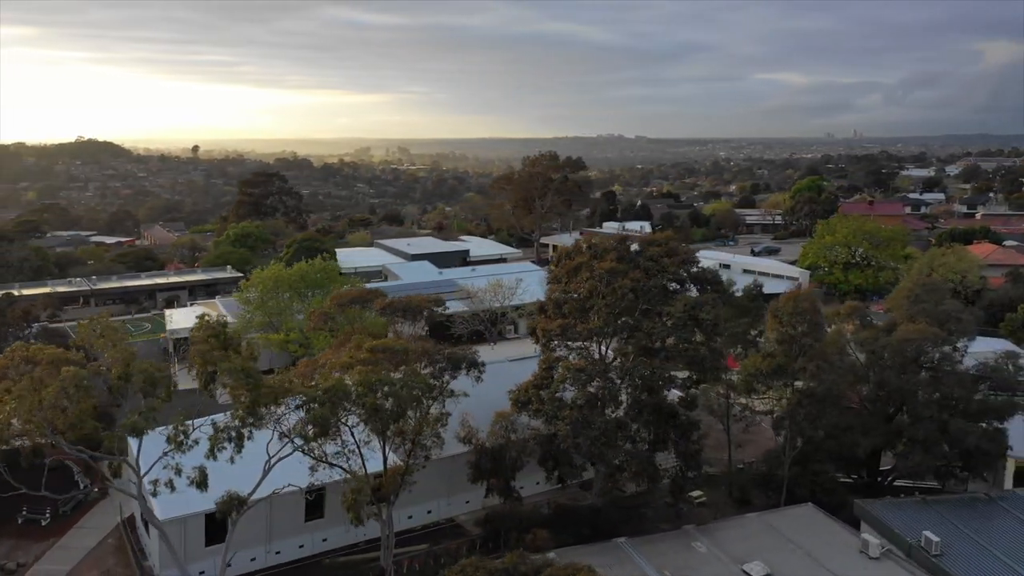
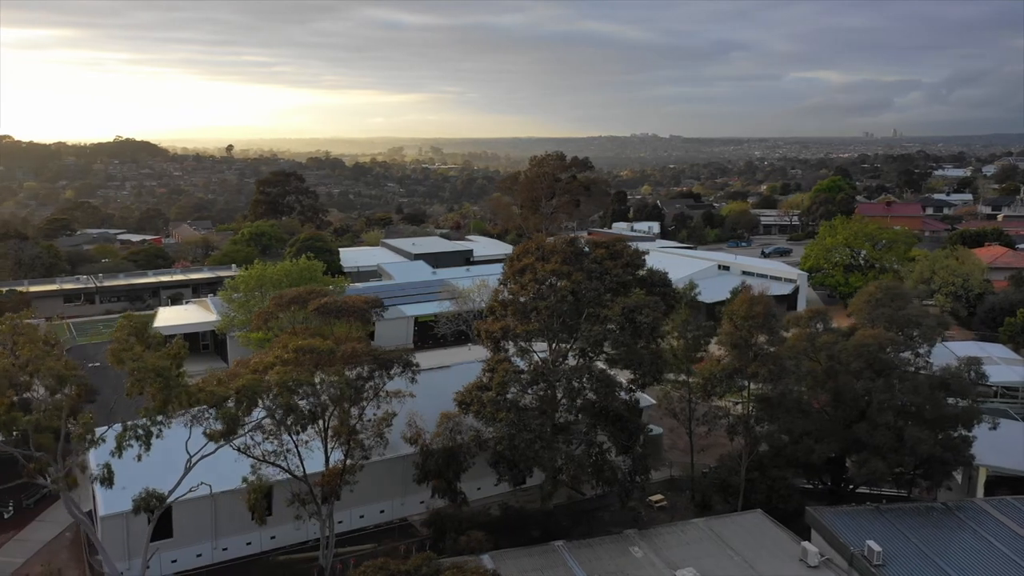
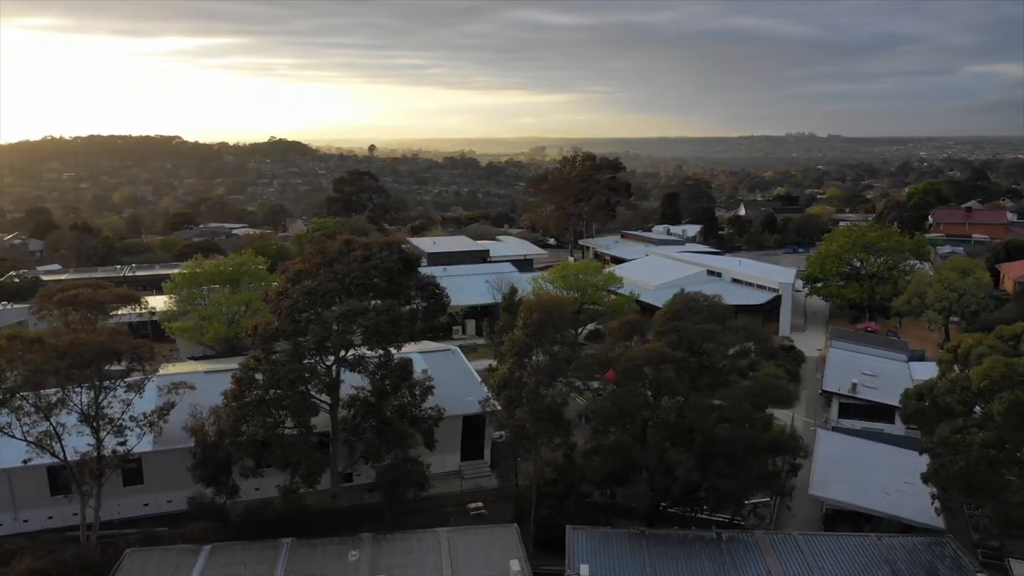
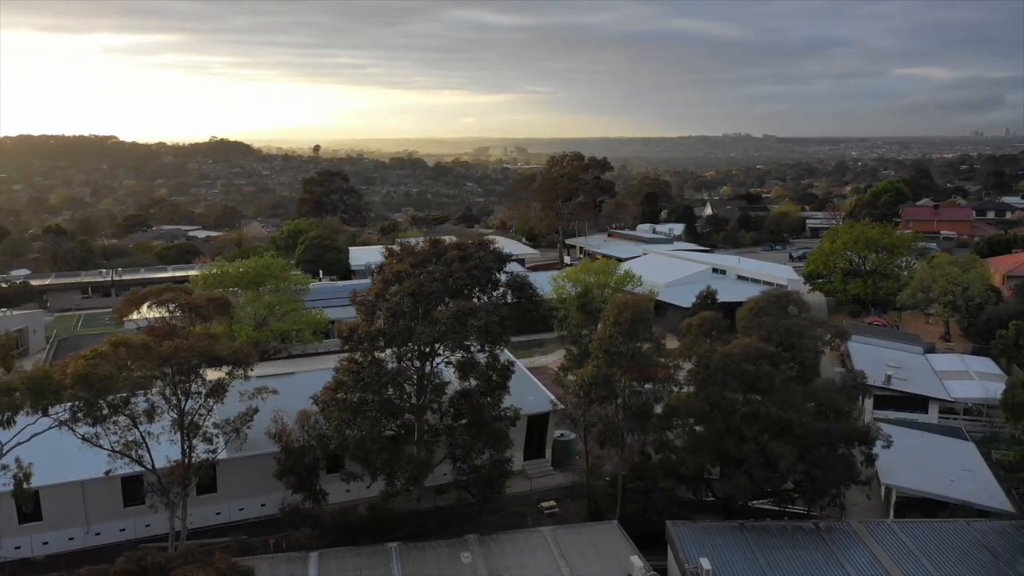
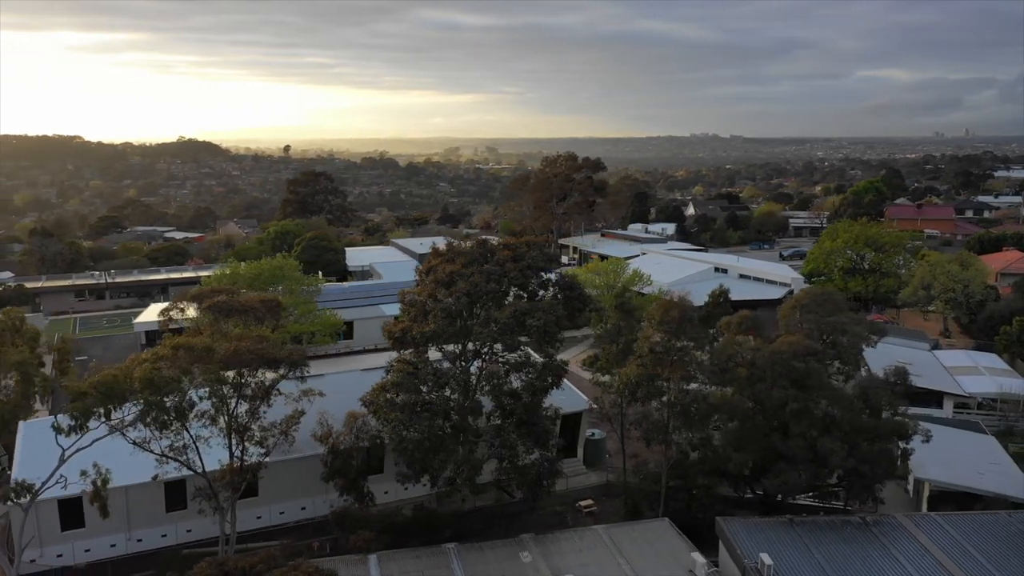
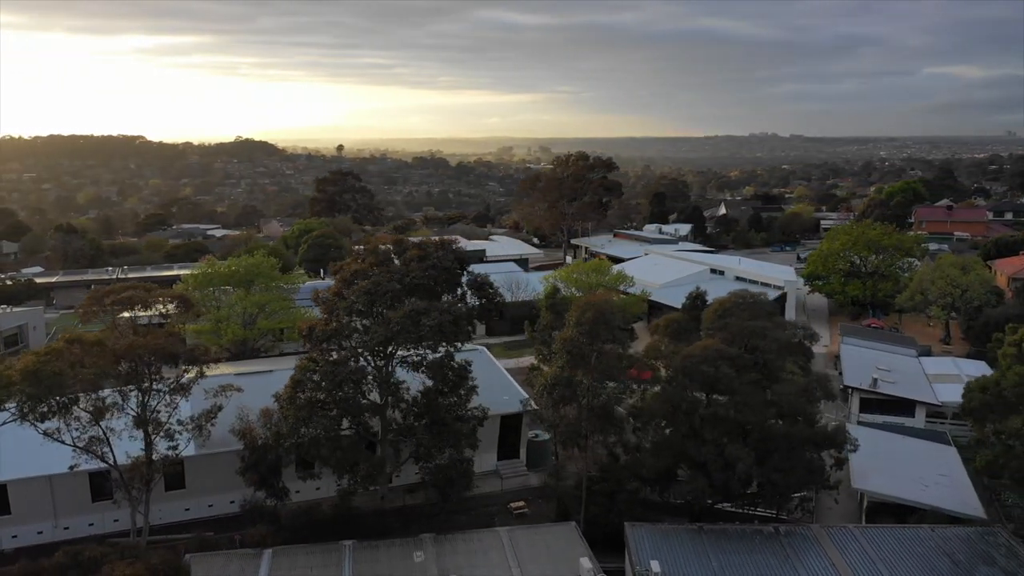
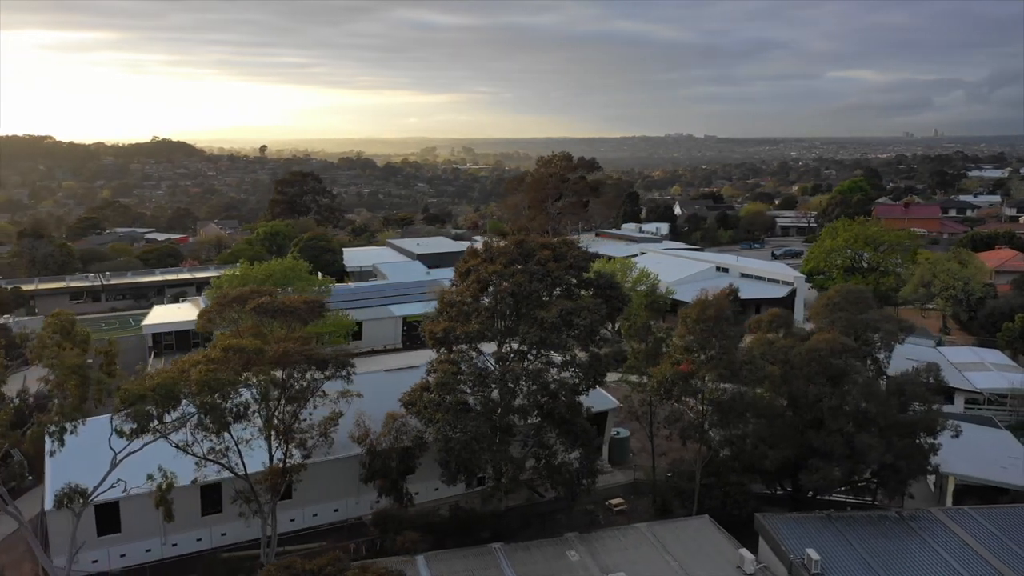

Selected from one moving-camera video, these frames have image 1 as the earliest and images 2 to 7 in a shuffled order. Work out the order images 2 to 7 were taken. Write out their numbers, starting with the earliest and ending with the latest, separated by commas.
2, 7, 5, 4, 6, 3
